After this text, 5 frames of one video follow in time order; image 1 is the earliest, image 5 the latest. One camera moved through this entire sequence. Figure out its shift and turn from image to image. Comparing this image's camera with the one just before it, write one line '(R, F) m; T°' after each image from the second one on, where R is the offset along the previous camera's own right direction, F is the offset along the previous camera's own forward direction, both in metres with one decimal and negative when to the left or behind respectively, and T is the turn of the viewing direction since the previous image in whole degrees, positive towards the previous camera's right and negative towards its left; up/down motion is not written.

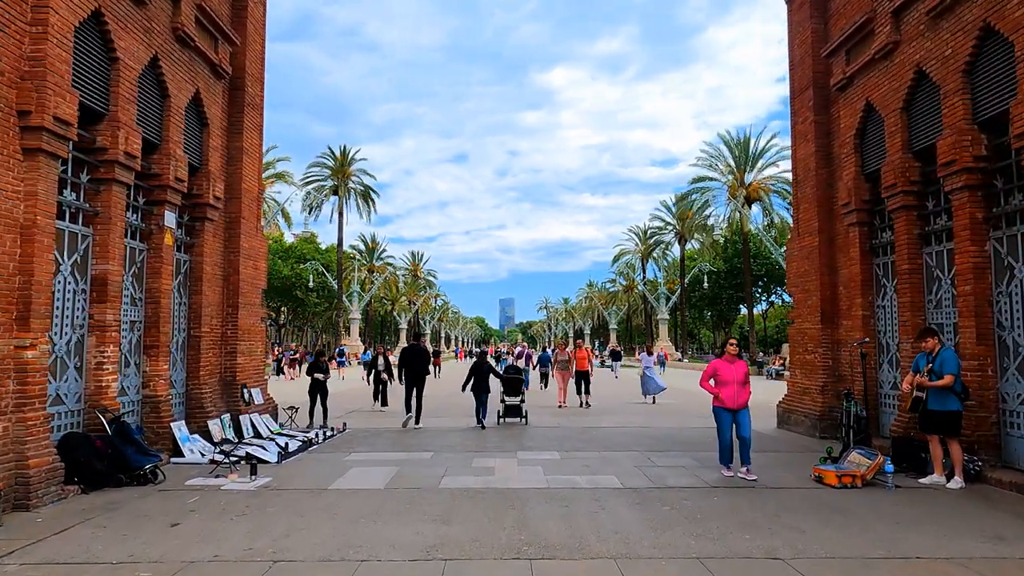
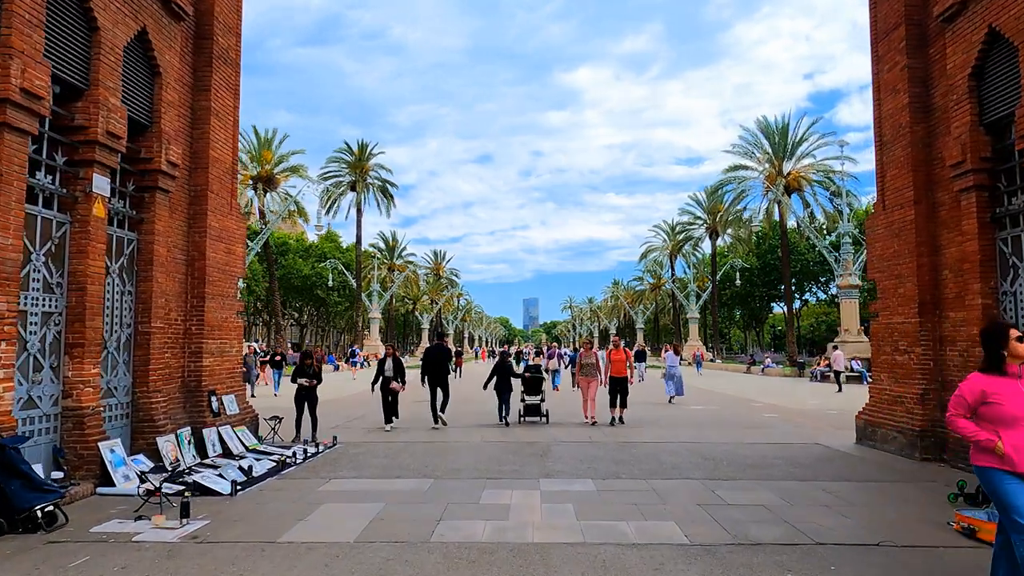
(0.0, +2.1) m; -2°
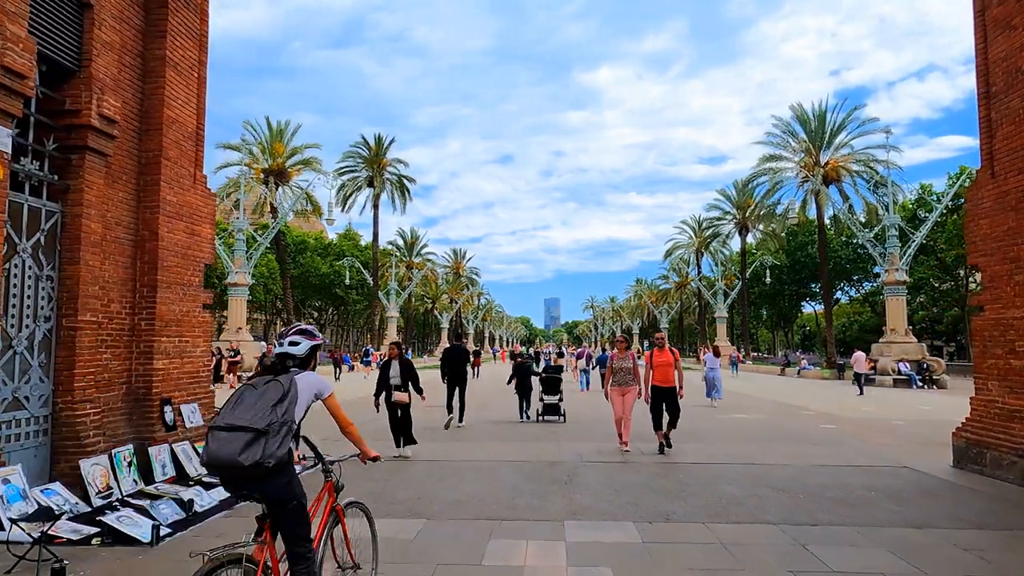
(0.0, +1.8) m; -2°
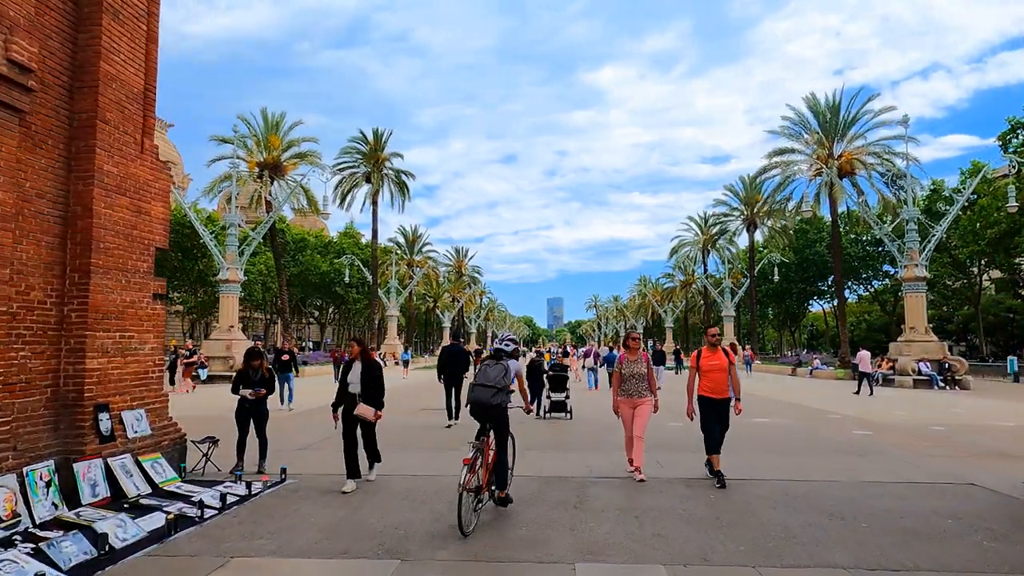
(0.0, +1.2) m; 0°
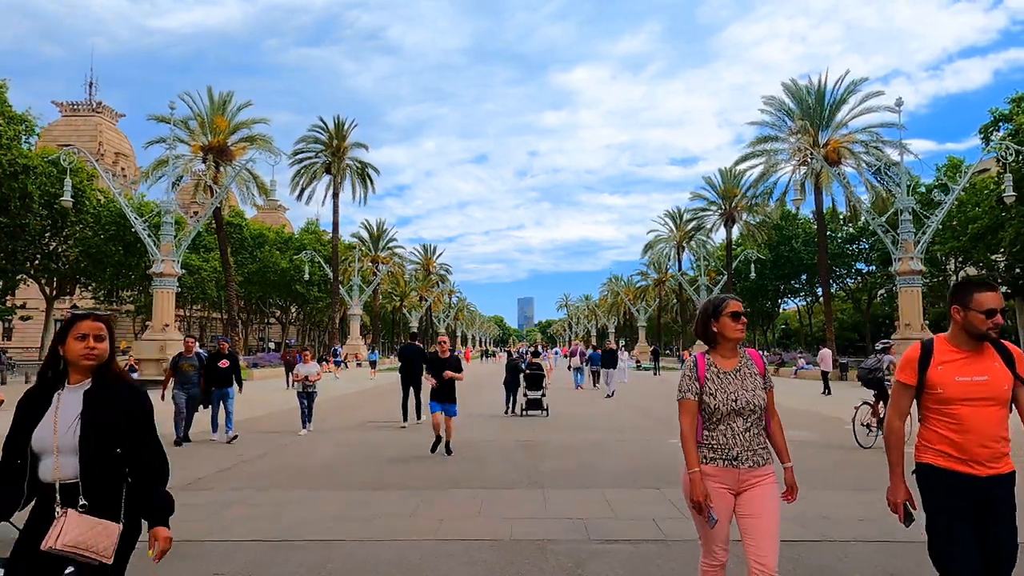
(+0.1, +2.6) m; +2°
